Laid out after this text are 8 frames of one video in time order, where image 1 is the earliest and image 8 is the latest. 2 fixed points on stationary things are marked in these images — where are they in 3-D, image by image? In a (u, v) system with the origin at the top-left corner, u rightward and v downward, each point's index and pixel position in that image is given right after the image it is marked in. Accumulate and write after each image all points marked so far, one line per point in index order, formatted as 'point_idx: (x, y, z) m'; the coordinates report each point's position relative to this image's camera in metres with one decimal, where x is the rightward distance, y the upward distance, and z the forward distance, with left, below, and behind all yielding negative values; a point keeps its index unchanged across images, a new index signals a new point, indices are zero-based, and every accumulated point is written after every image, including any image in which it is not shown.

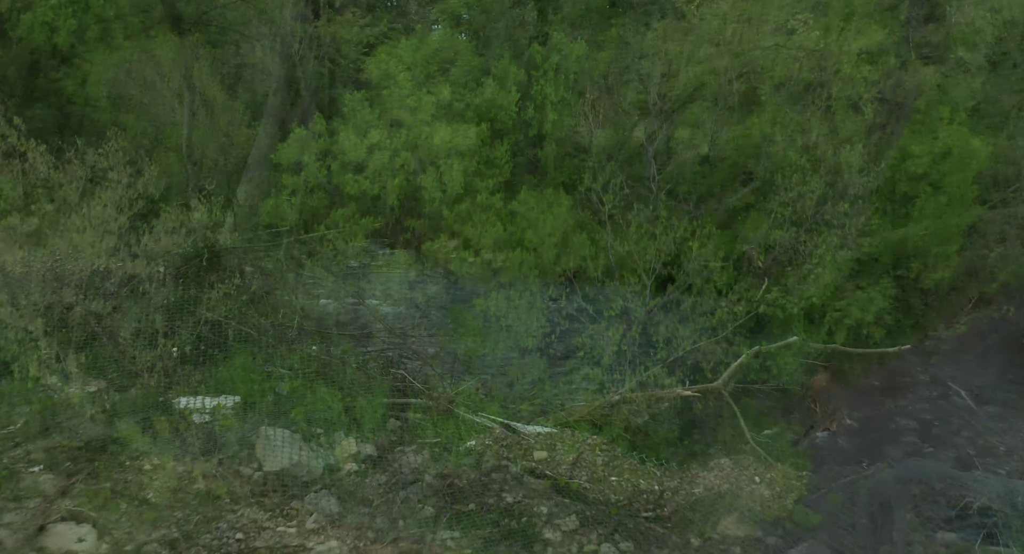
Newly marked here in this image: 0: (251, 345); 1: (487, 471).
0: (-2.0, -0.6, +5.7) m
1: (-0.2, -1.4, +5.2) m
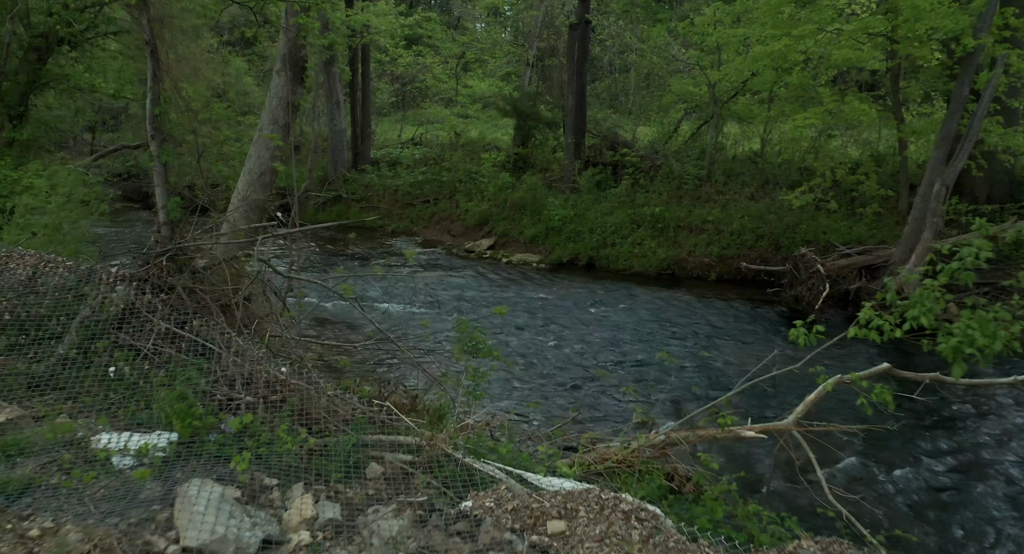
0: (-1.9, -0.6, +4.7) m
1: (-0.1, -1.4, +4.1) m
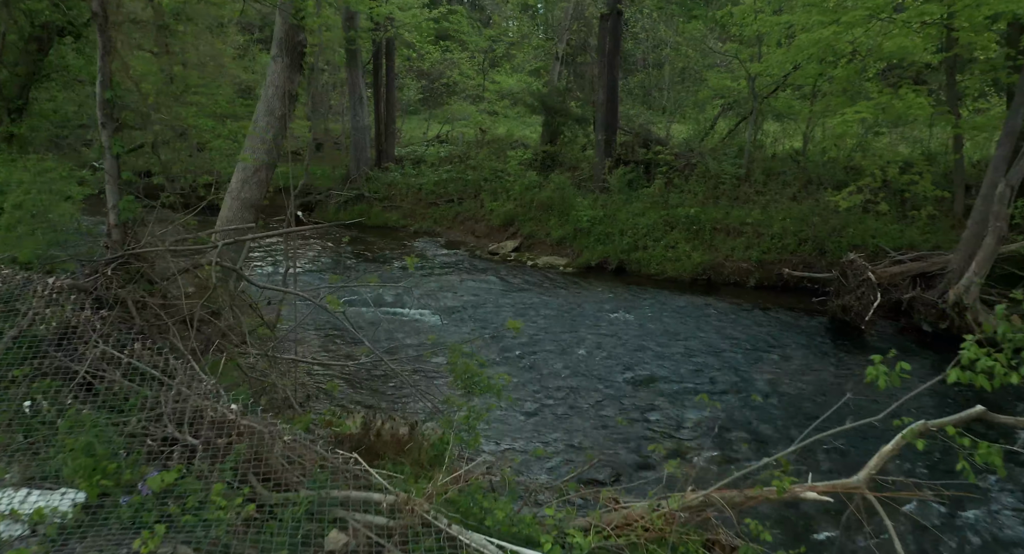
0: (-1.9, -0.7, +3.9) m
1: (-0.2, -1.5, +3.2) m
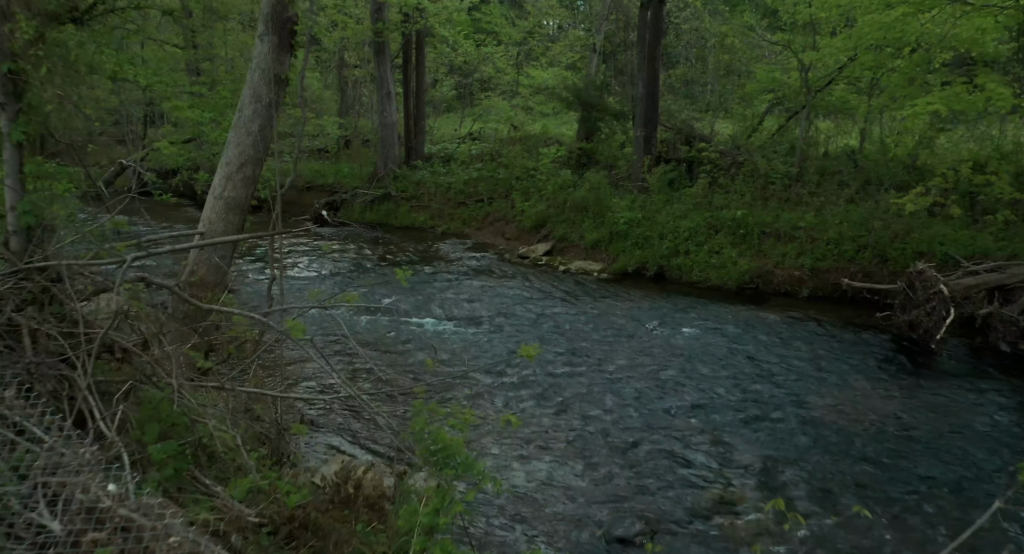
0: (-1.9, -0.8, +2.8) m
1: (-0.2, -1.6, +2.1) m
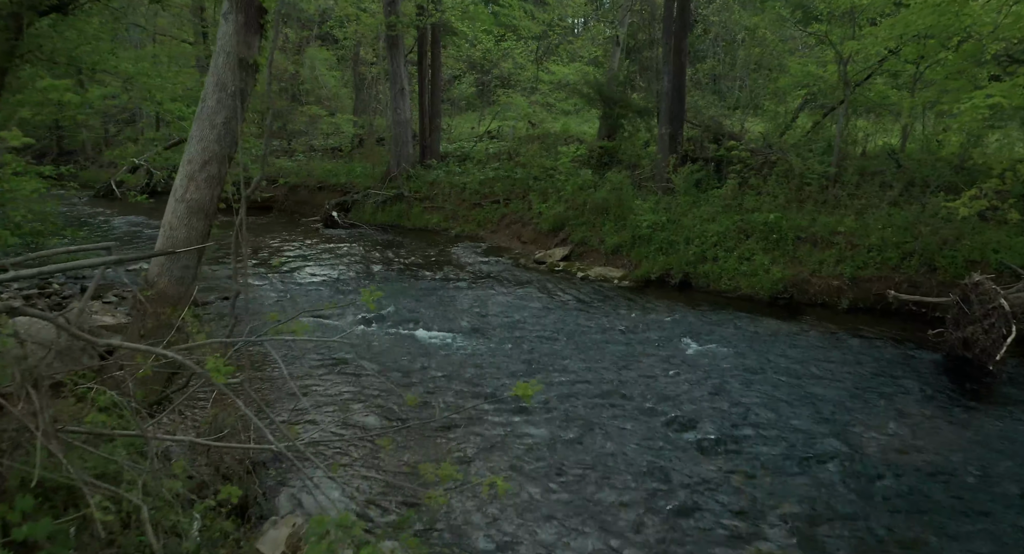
0: (-2.1, -0.9, +1.9) m
1: (-0.4, -1.7, +1.1) m
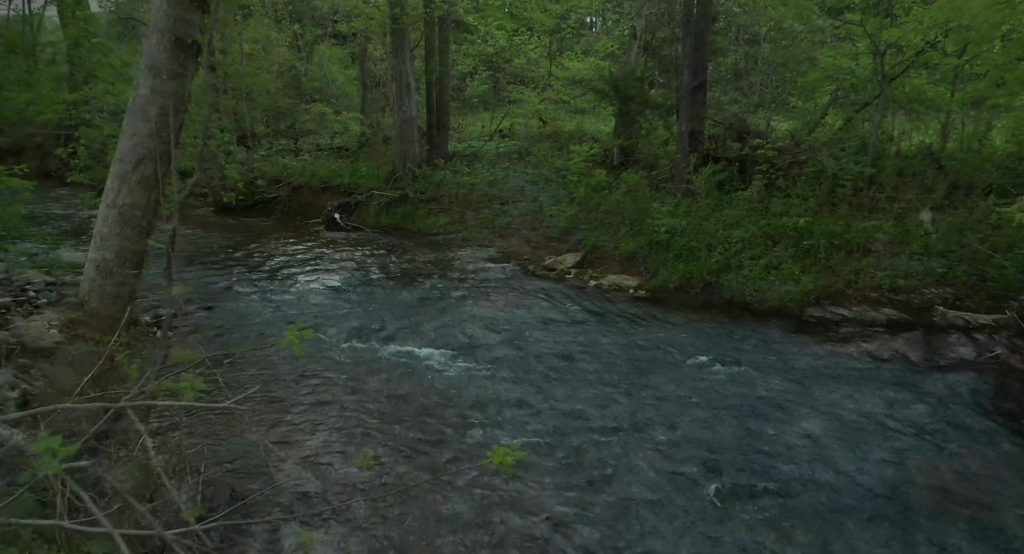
0: (-2.2, -1.1, +0.9) m
1: (-0.6, -1.9, +0.1) m
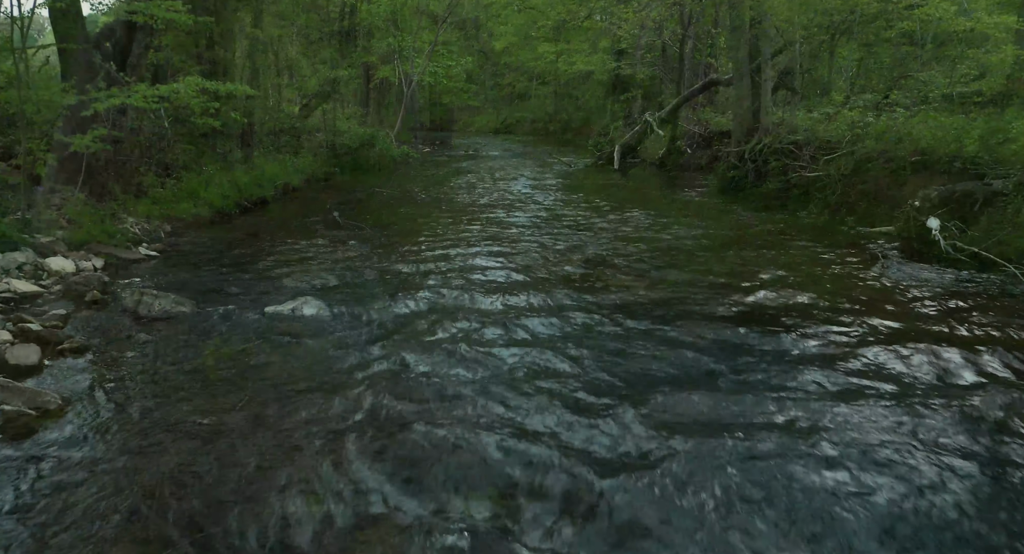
0: (-2.2, -1.2, +0.5) m
1: (-0.6, -2.0, -0.3) m
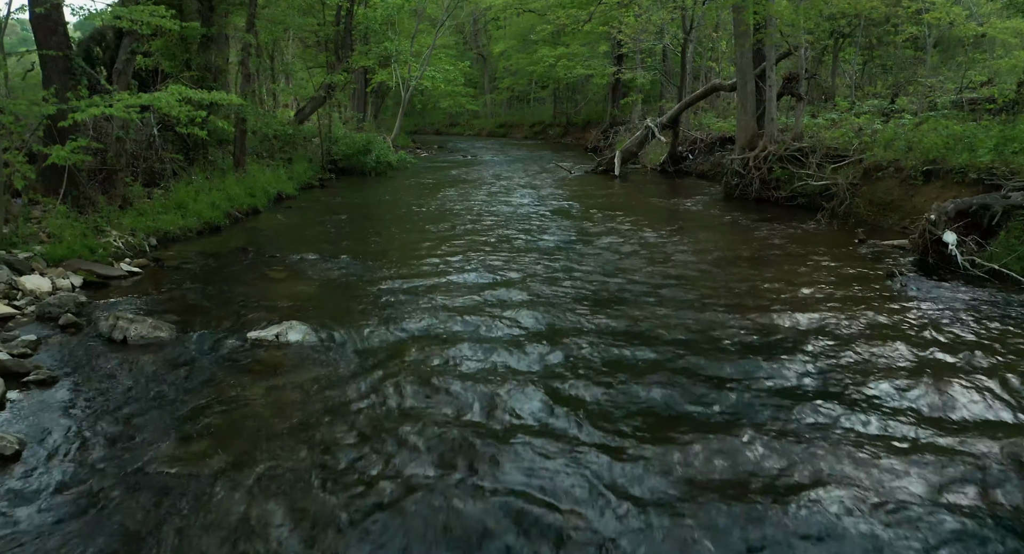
0: (-2.2, -1.4, 0.0) m
1: (-0.6, -2.2, -0.8) m
